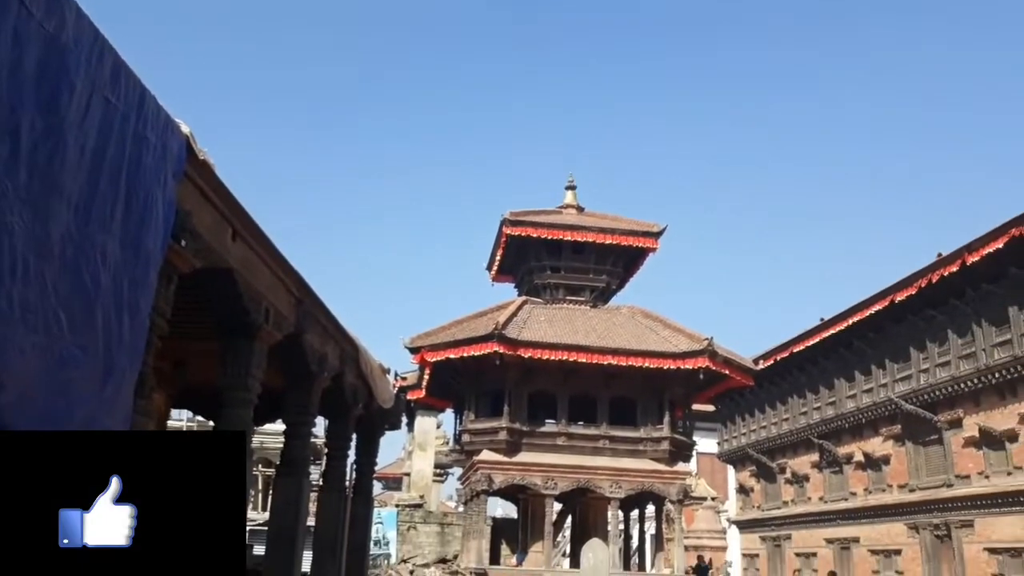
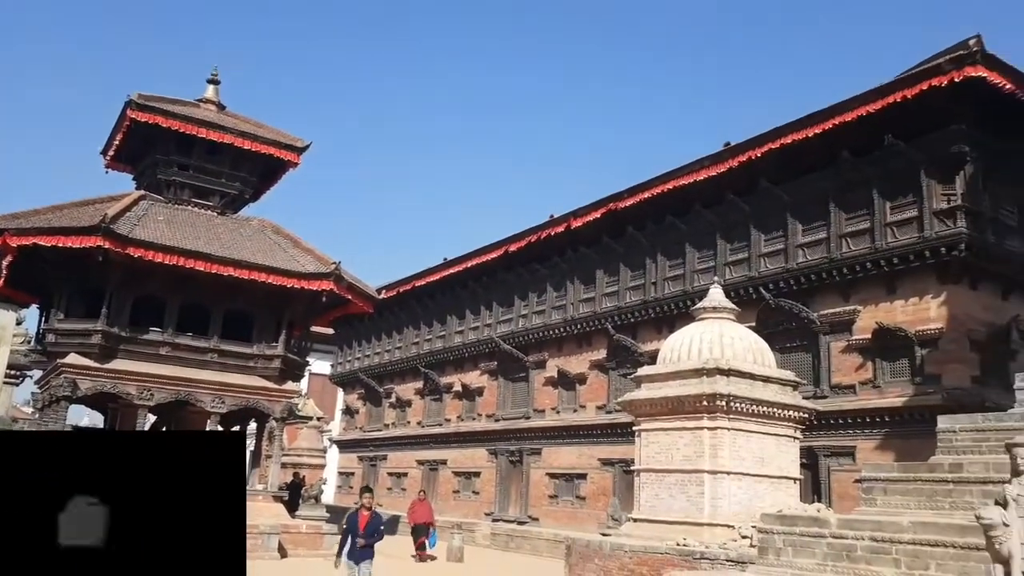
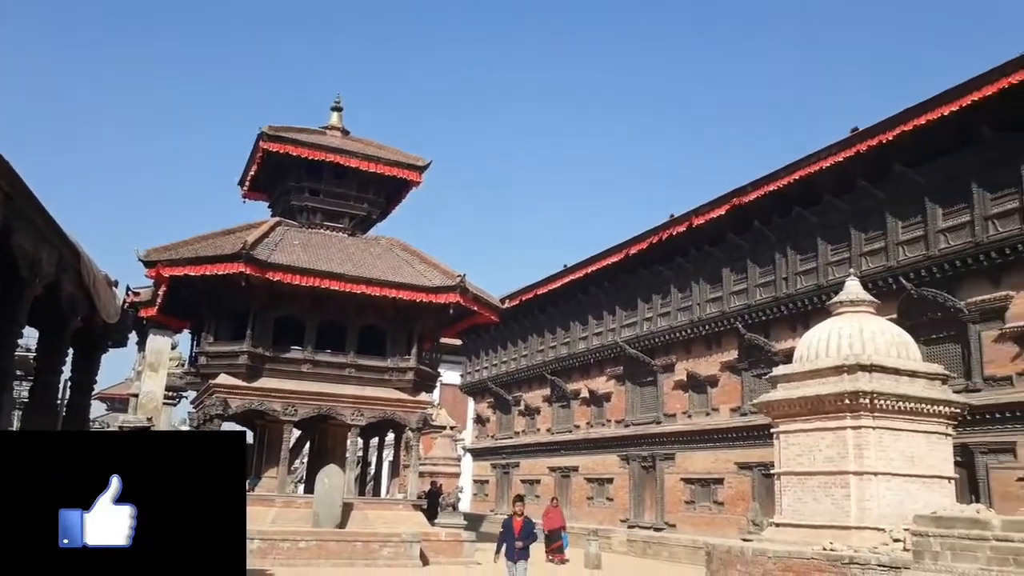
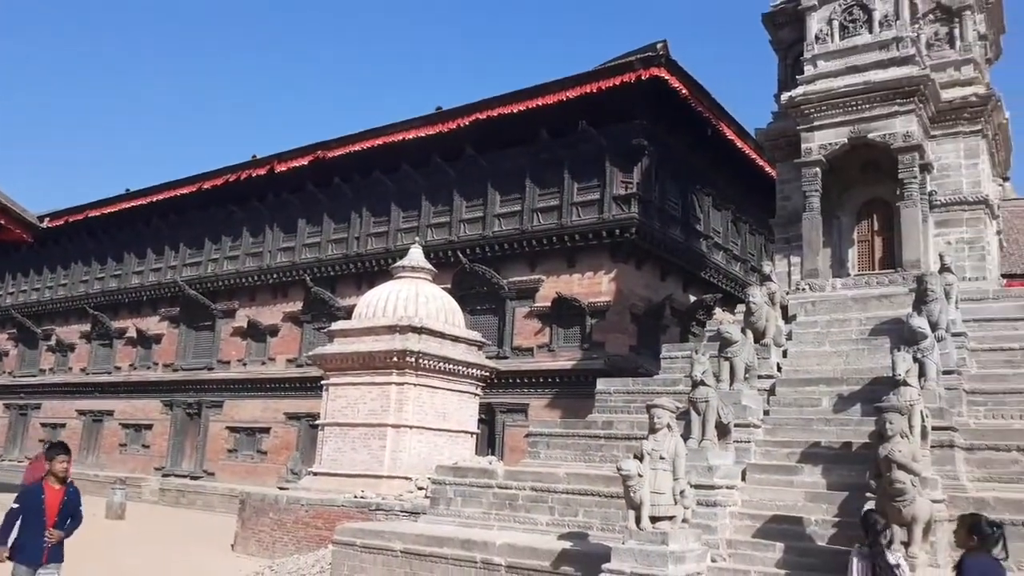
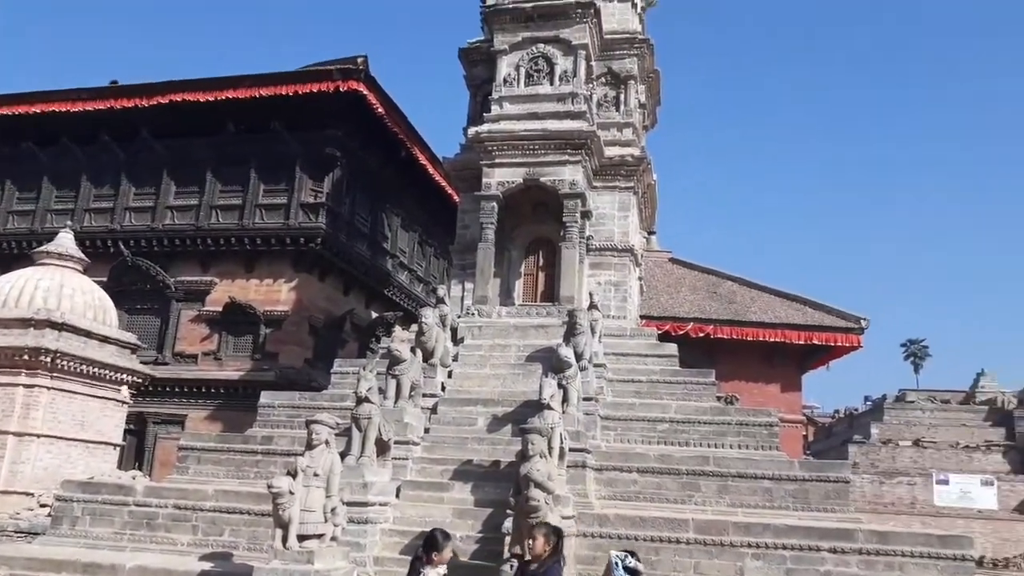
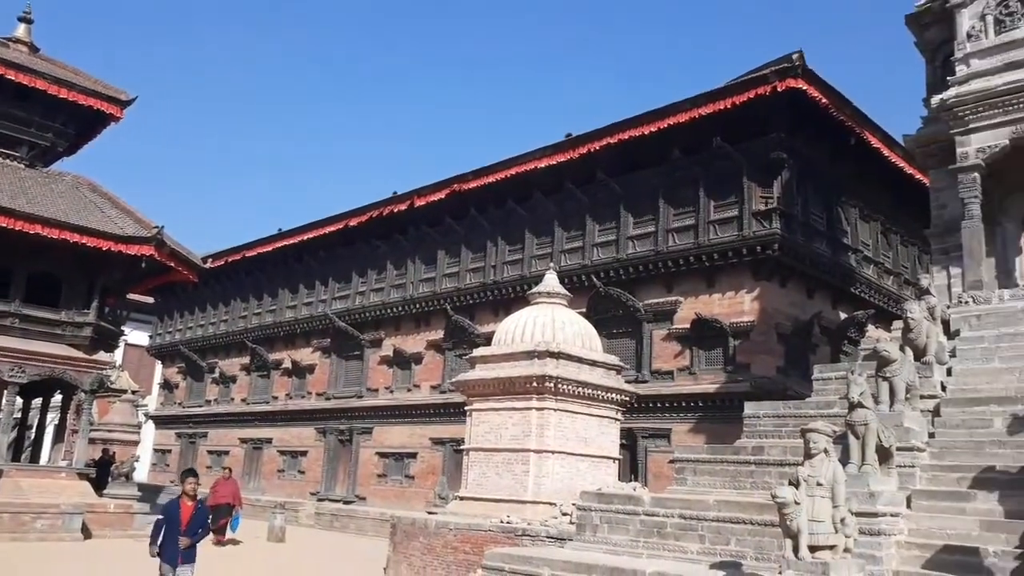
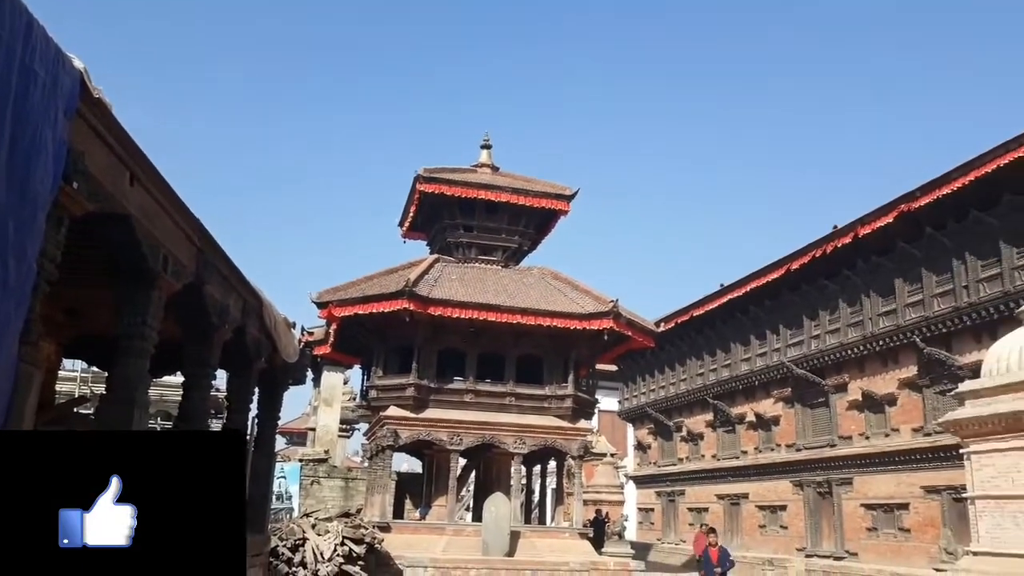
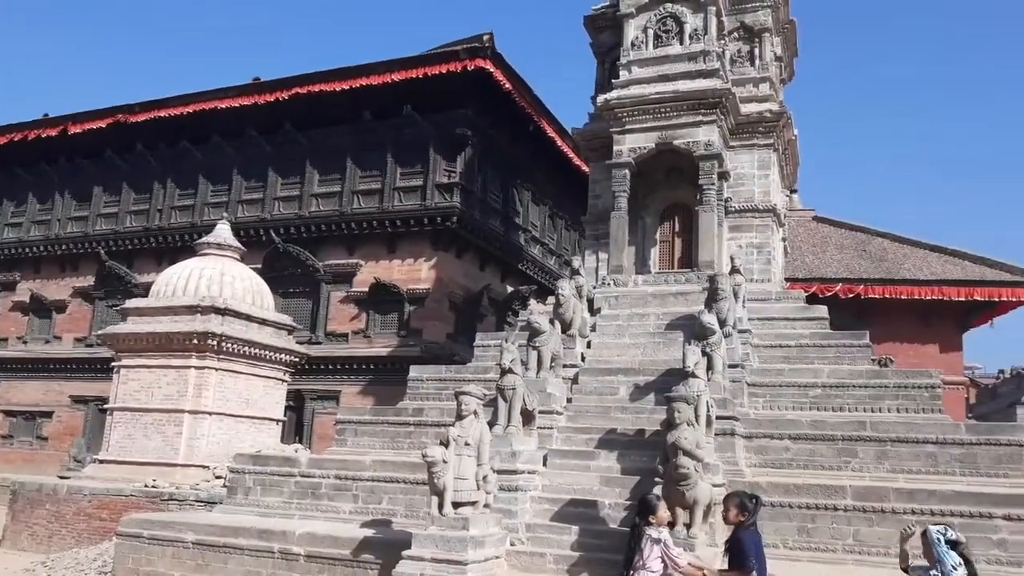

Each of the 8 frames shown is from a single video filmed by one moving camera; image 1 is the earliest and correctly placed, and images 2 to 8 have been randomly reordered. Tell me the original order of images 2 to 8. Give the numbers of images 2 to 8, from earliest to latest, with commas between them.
7, 3, 2, 6, 4, 8, 5
